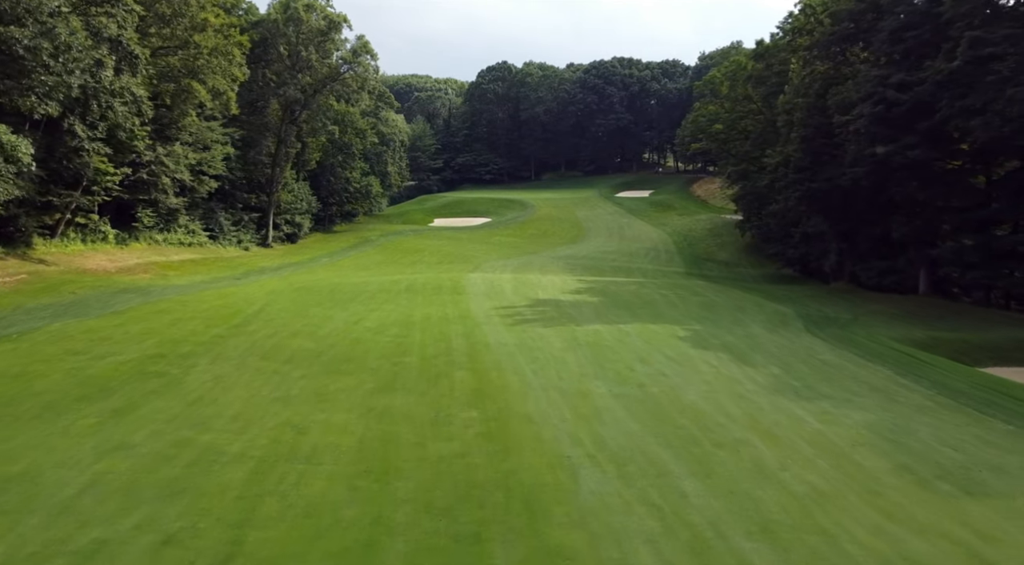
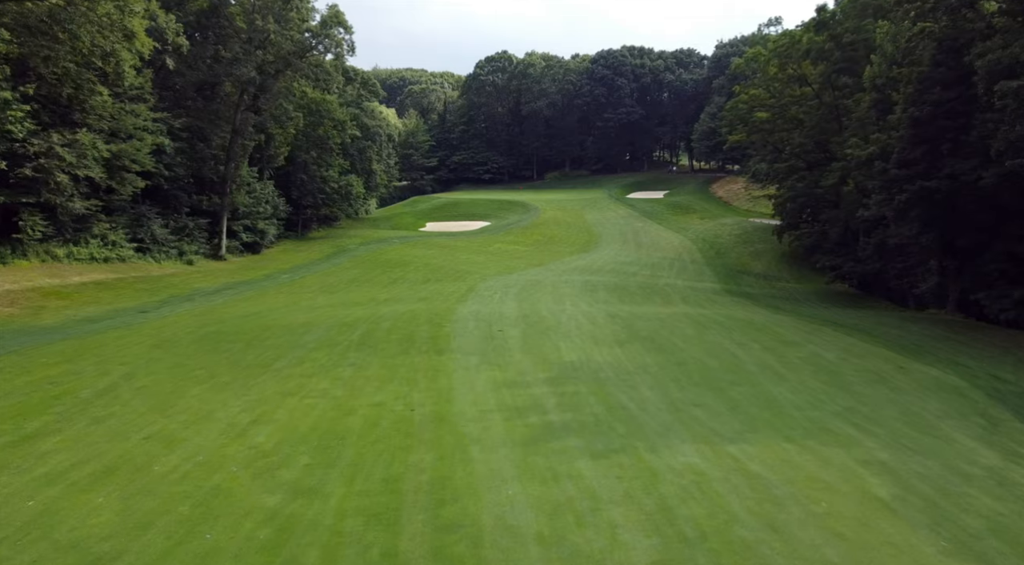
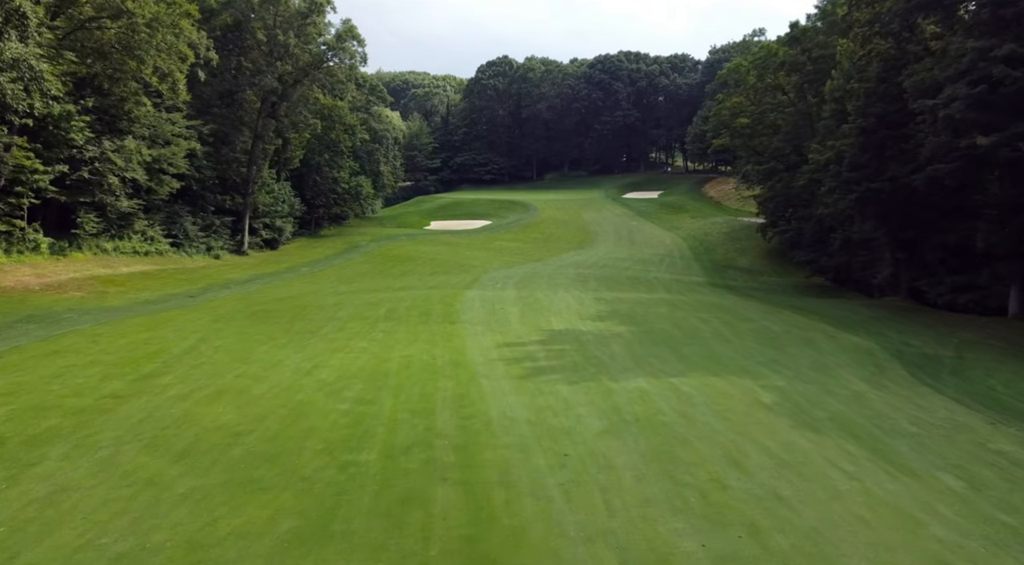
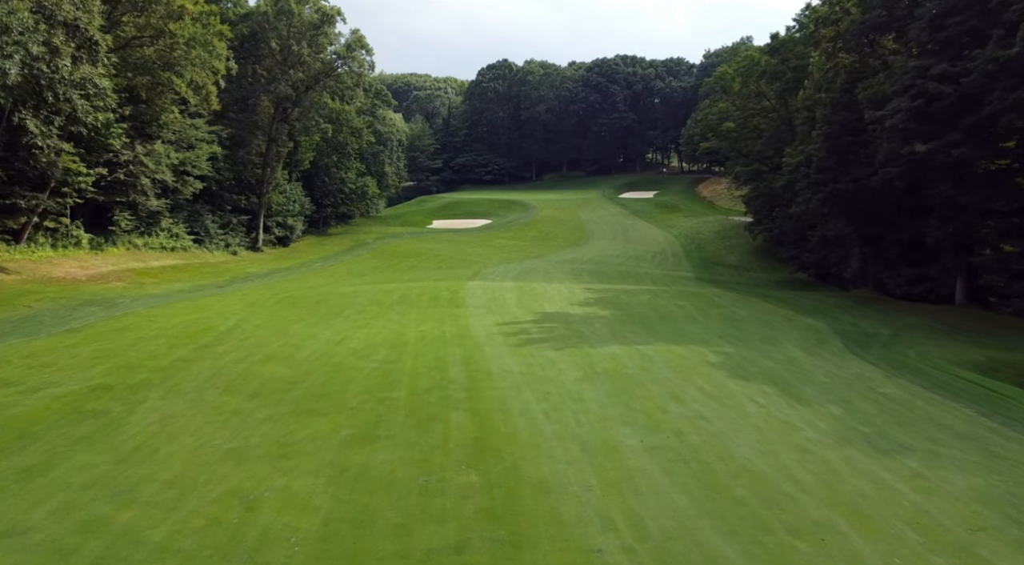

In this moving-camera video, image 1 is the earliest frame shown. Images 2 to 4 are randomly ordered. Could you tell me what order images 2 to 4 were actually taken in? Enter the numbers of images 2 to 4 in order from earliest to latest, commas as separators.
4, 3, 2
